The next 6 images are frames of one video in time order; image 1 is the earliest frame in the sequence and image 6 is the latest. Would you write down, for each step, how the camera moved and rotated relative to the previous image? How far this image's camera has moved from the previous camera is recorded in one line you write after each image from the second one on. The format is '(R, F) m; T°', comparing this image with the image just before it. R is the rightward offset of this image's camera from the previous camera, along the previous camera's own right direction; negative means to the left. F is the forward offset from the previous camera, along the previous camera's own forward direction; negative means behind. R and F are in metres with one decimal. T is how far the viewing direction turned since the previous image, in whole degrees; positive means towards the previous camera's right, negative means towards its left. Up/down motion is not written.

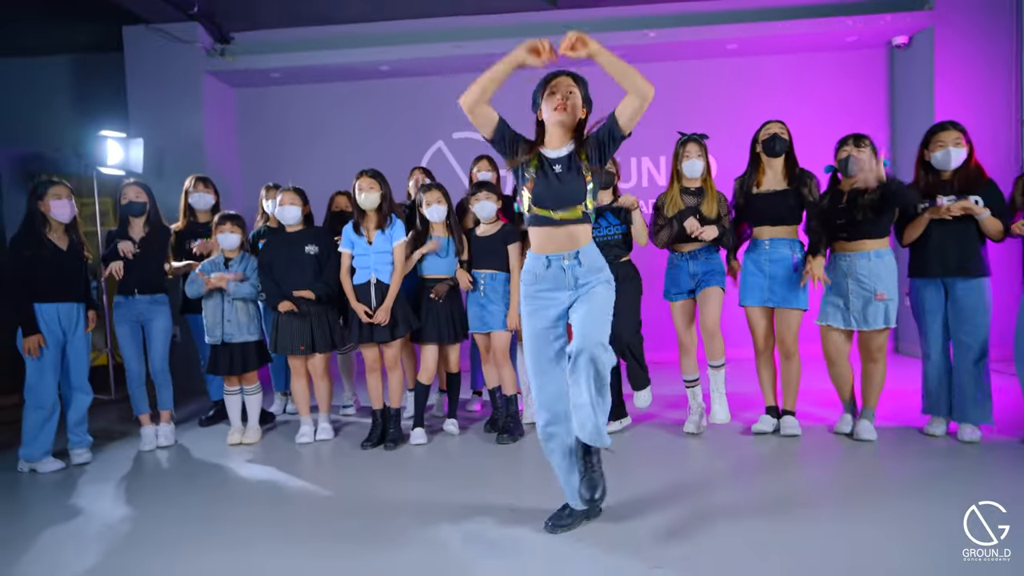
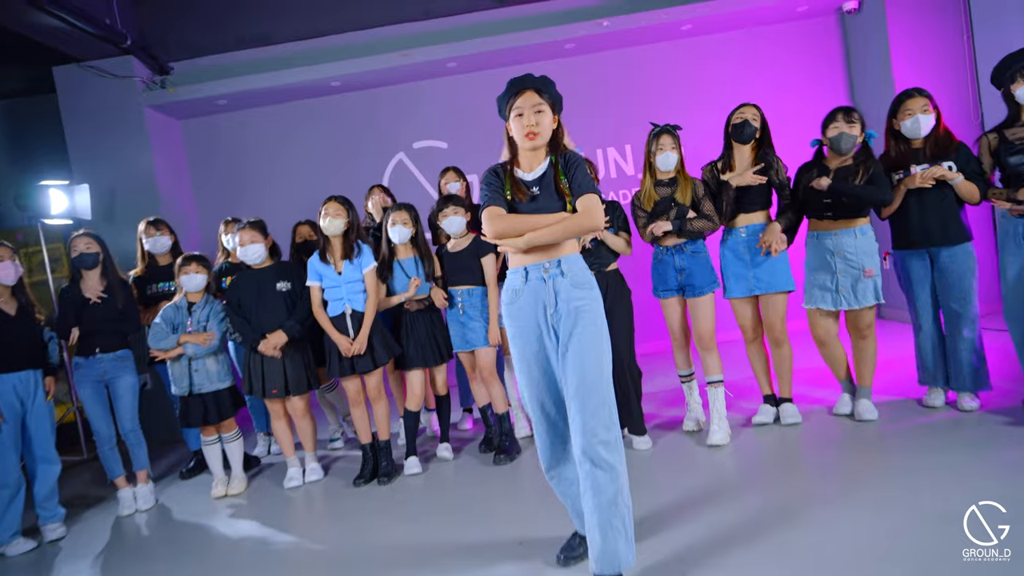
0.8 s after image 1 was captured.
(0.0, +0.1) m; +2°
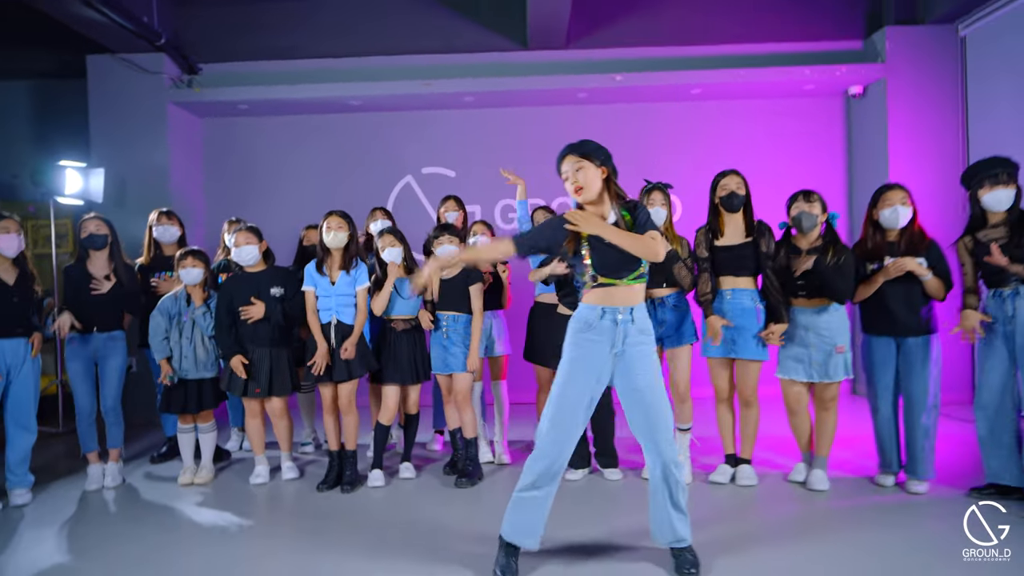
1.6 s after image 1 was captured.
(+0.1, -0.1) m; 0°
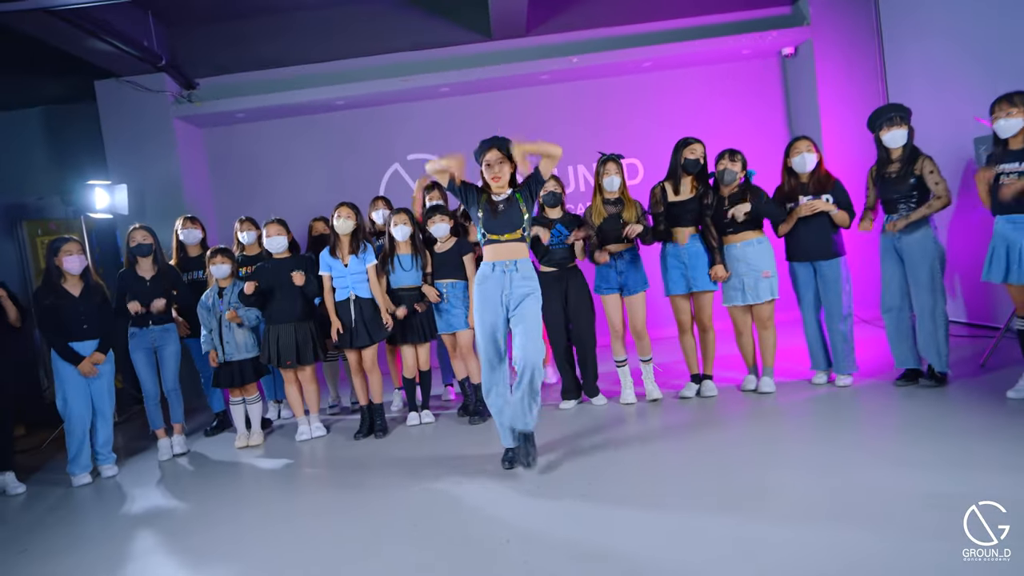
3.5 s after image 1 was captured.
(0.0, -0.6) m; +1°
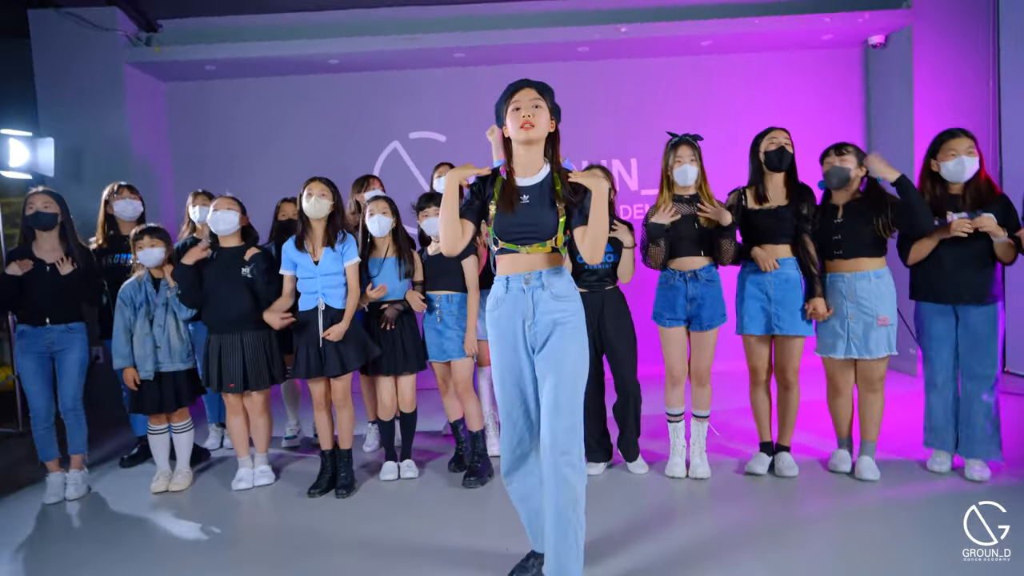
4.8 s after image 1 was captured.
(-0.1, +1.0) m; 0°
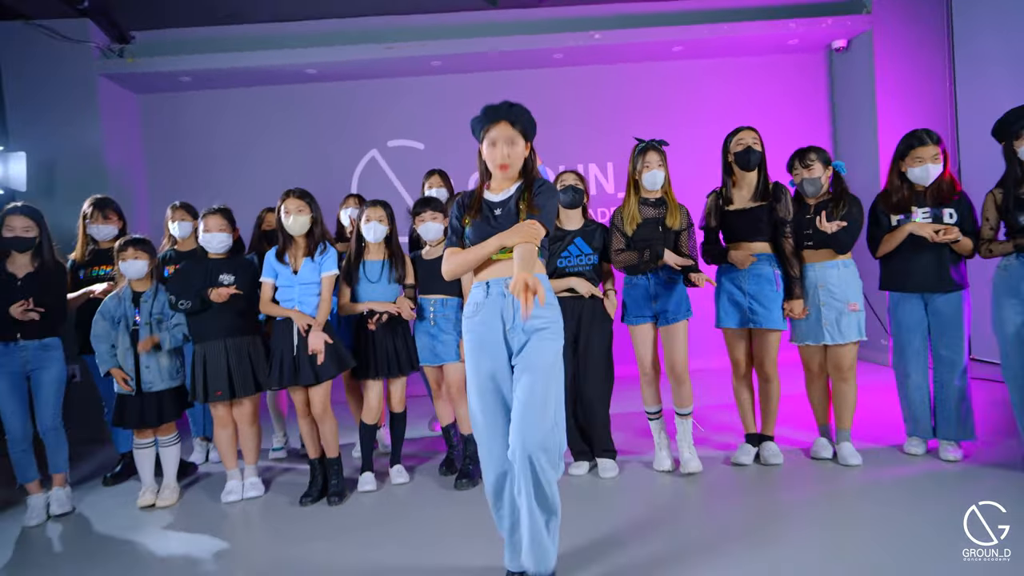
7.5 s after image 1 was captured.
(-0.1, 0.0) m; +2°
